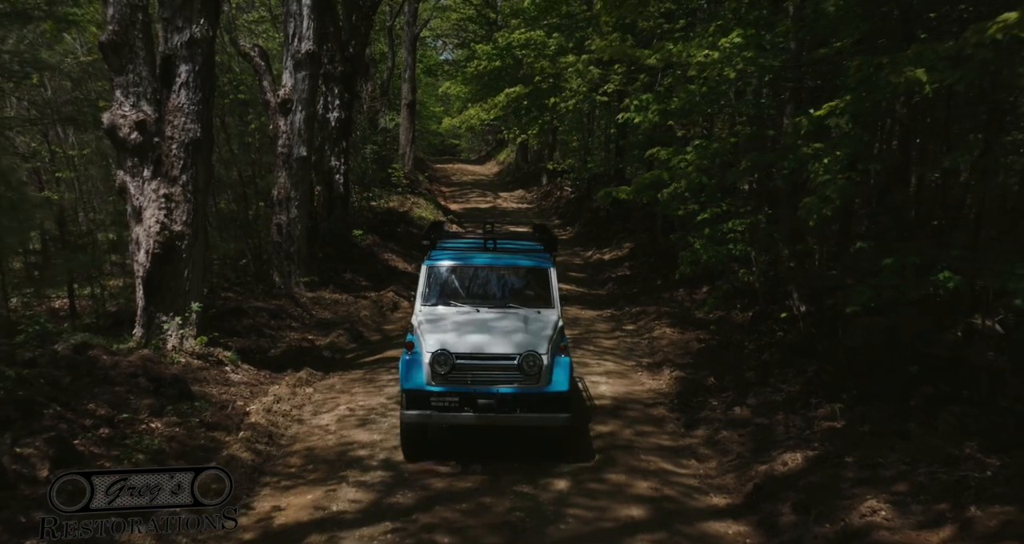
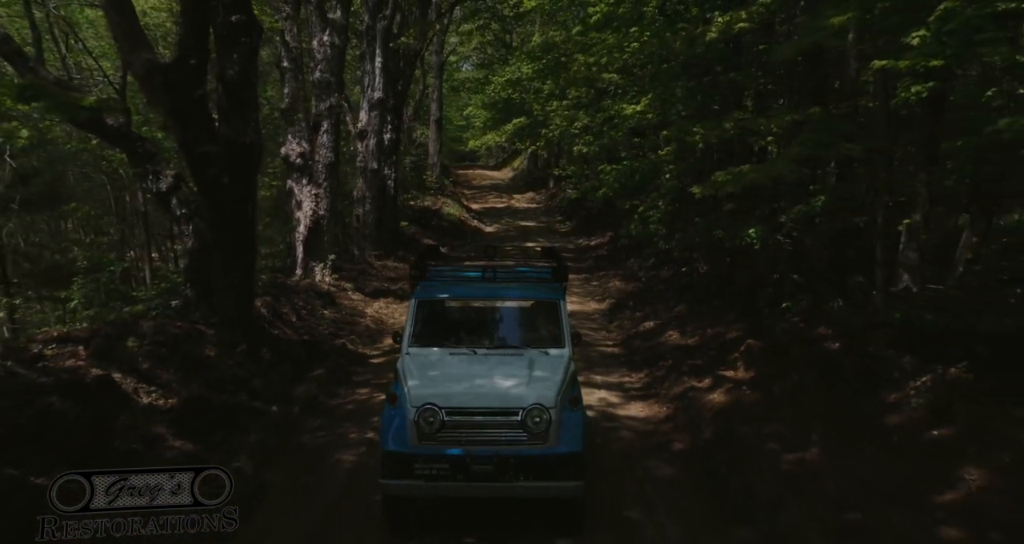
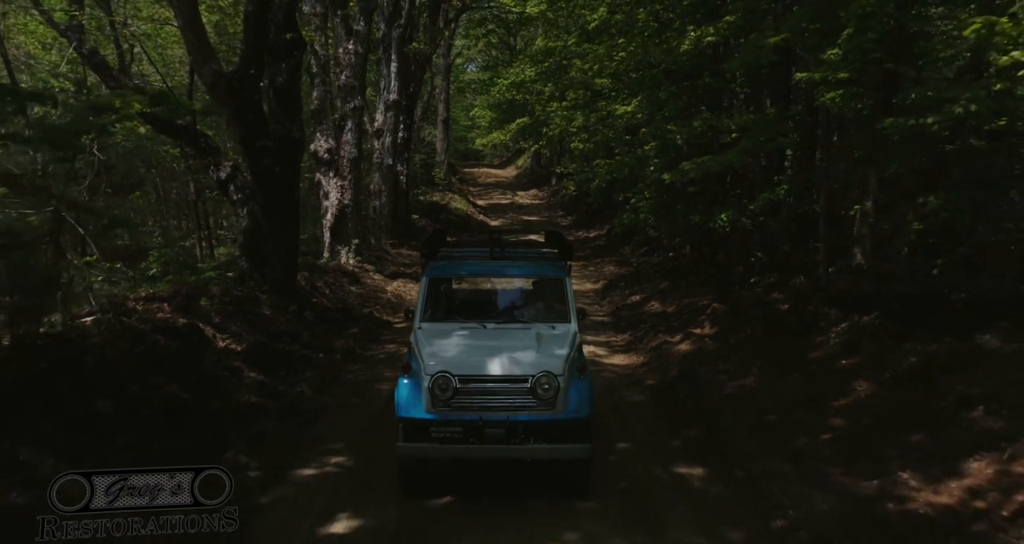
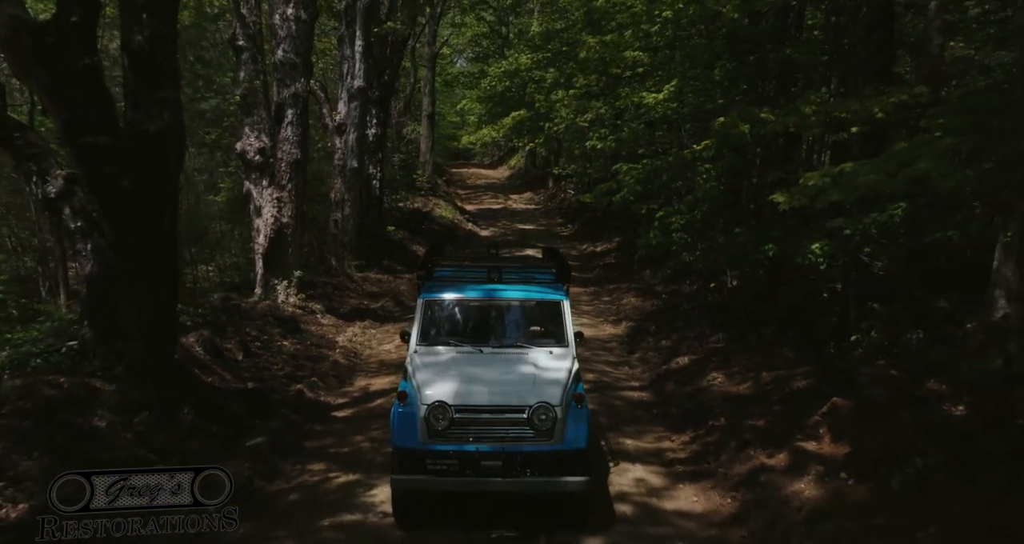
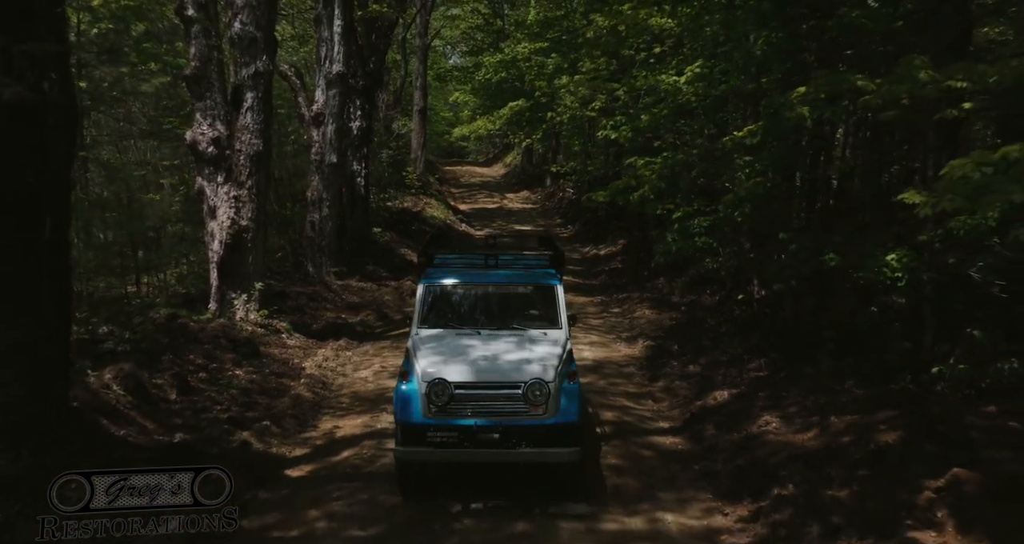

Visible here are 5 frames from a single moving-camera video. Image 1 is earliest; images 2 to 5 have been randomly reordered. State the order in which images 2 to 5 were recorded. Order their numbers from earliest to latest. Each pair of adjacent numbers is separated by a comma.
5, 4, 2, 3
